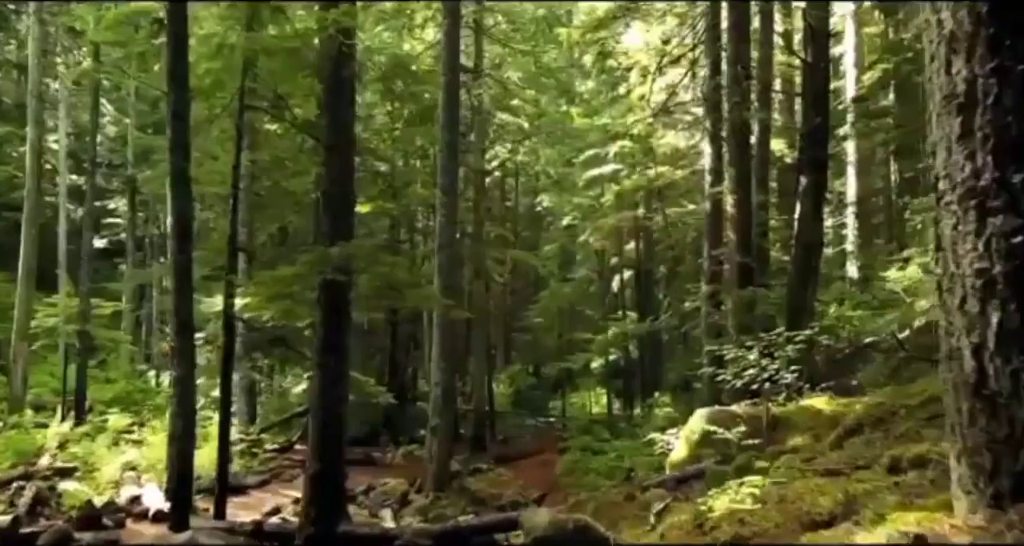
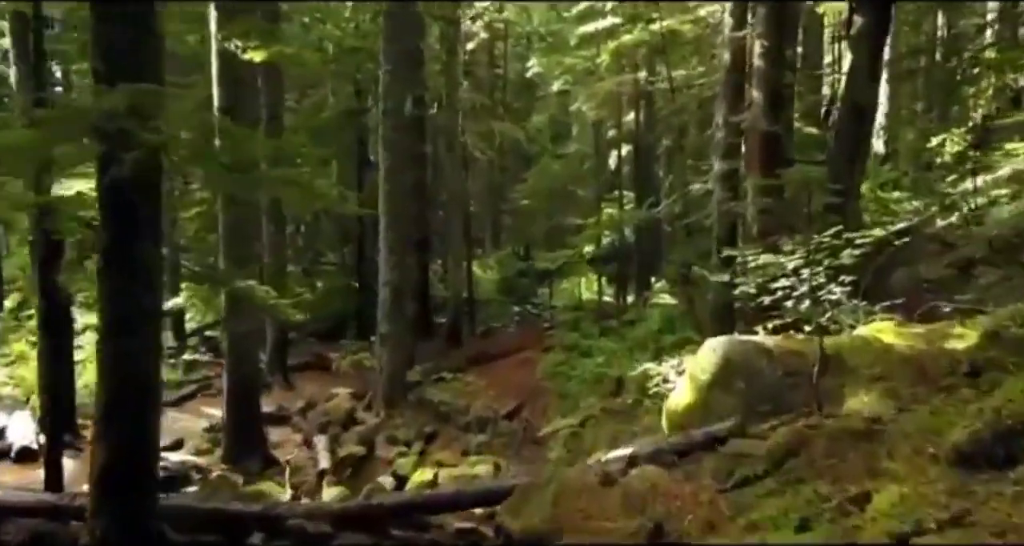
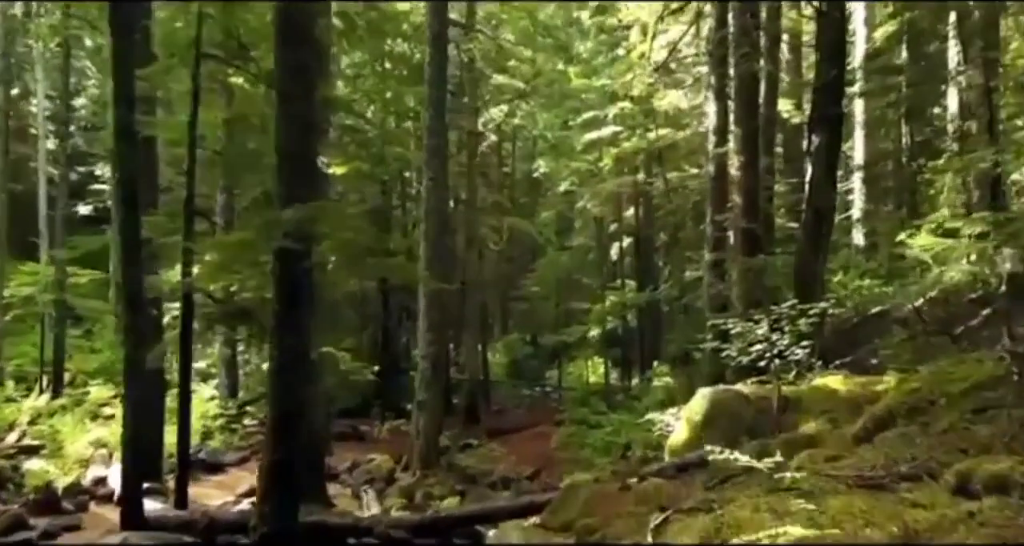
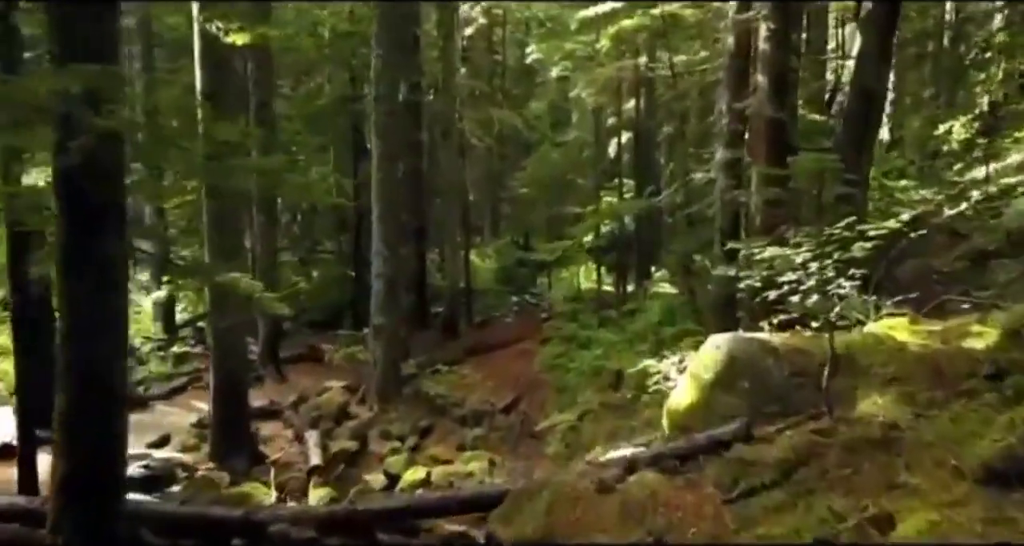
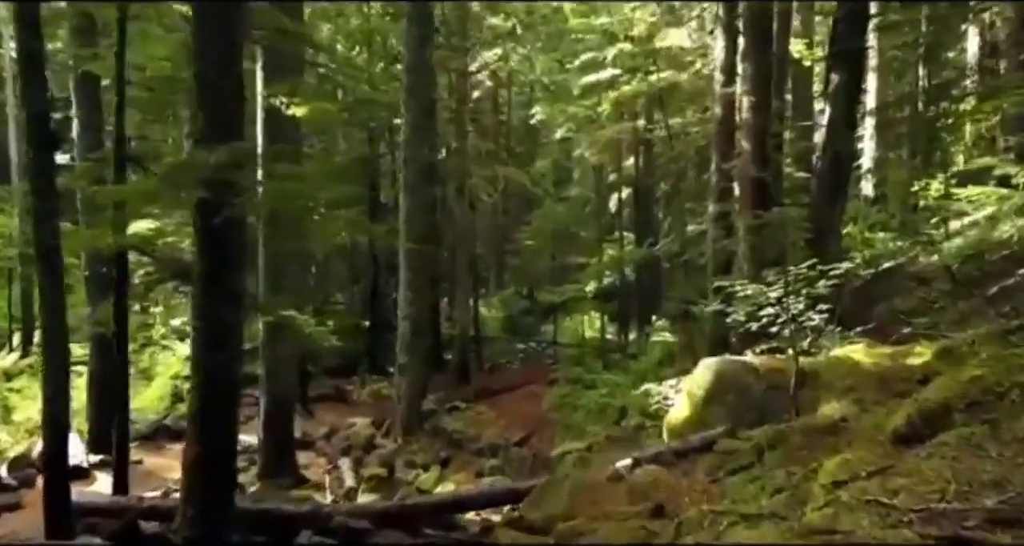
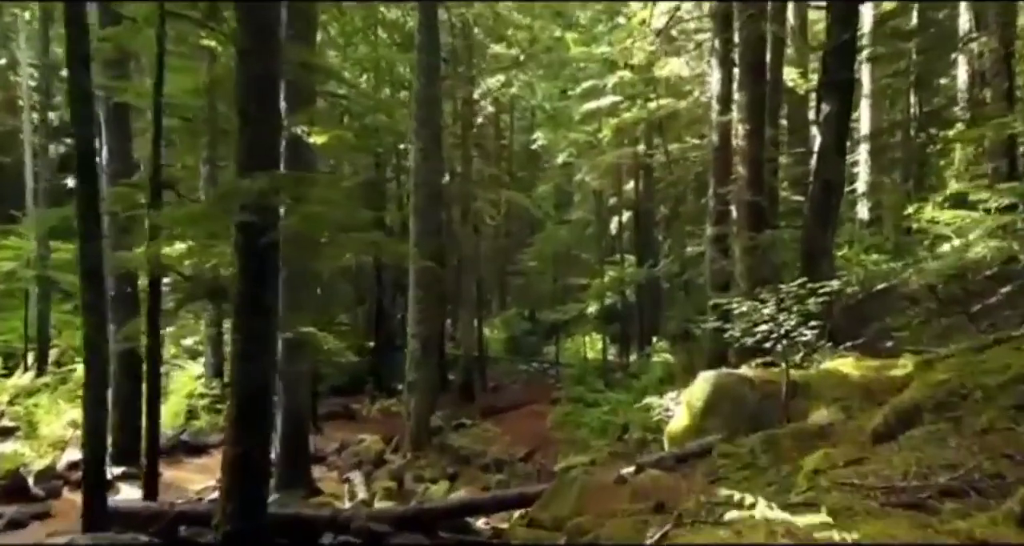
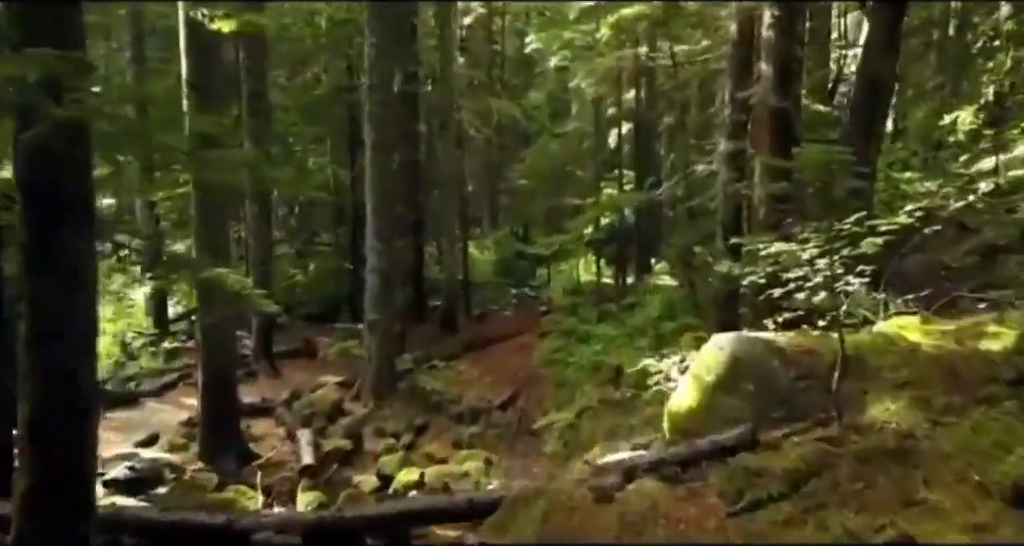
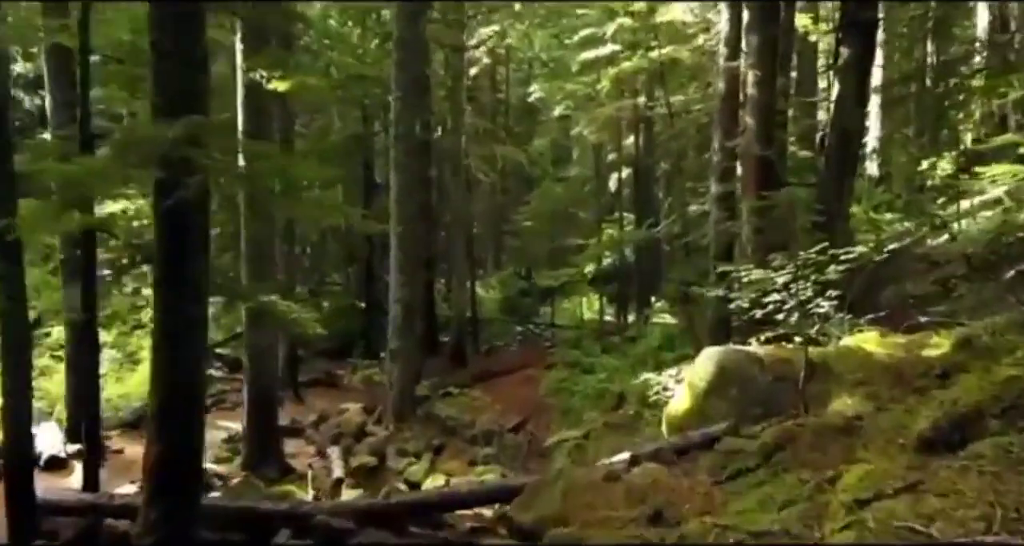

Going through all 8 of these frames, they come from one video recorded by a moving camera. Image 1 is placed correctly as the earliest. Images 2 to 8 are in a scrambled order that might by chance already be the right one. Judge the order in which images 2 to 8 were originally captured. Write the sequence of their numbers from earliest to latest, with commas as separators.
3, 6, 5, 8, 2, 4, 7
